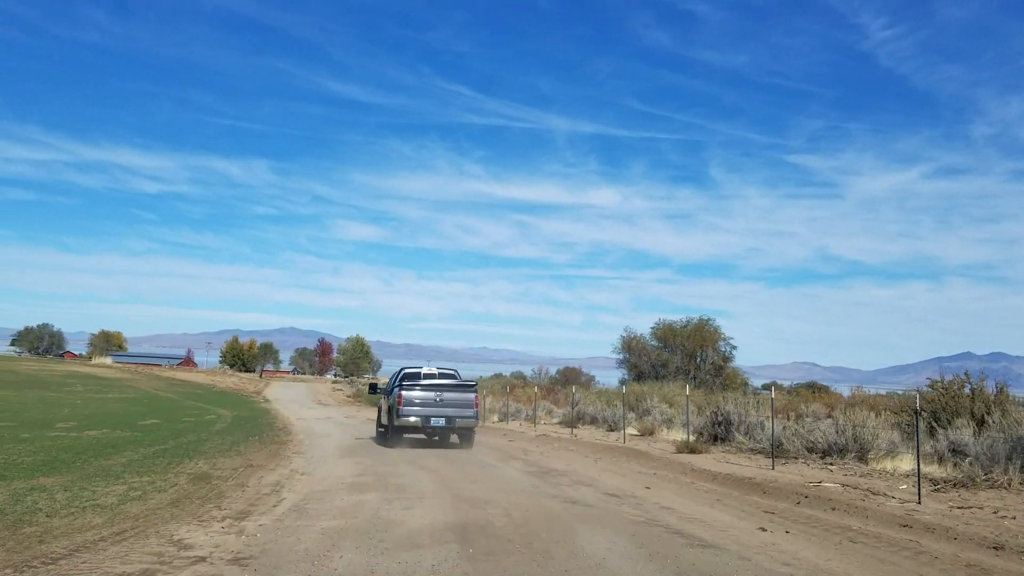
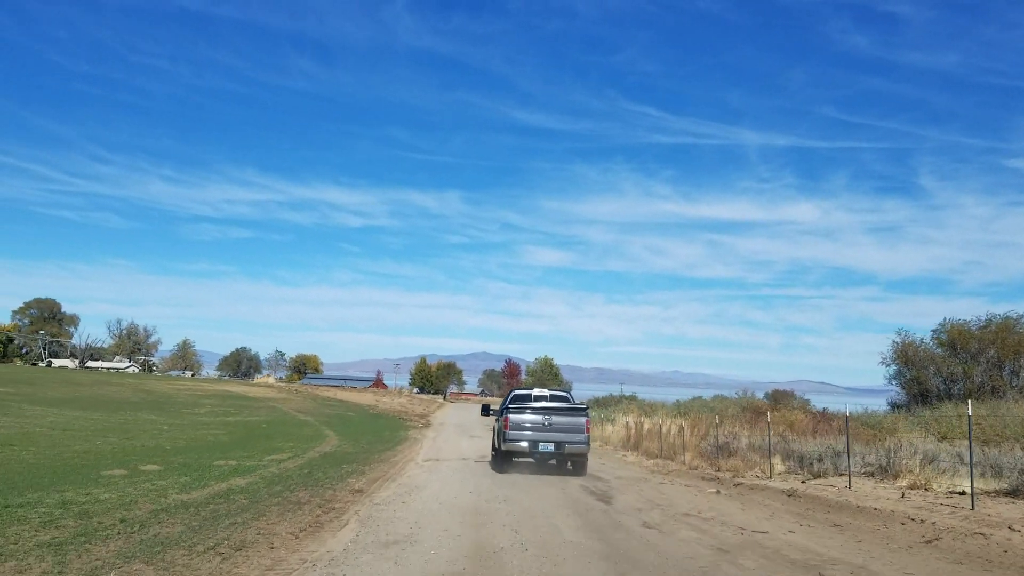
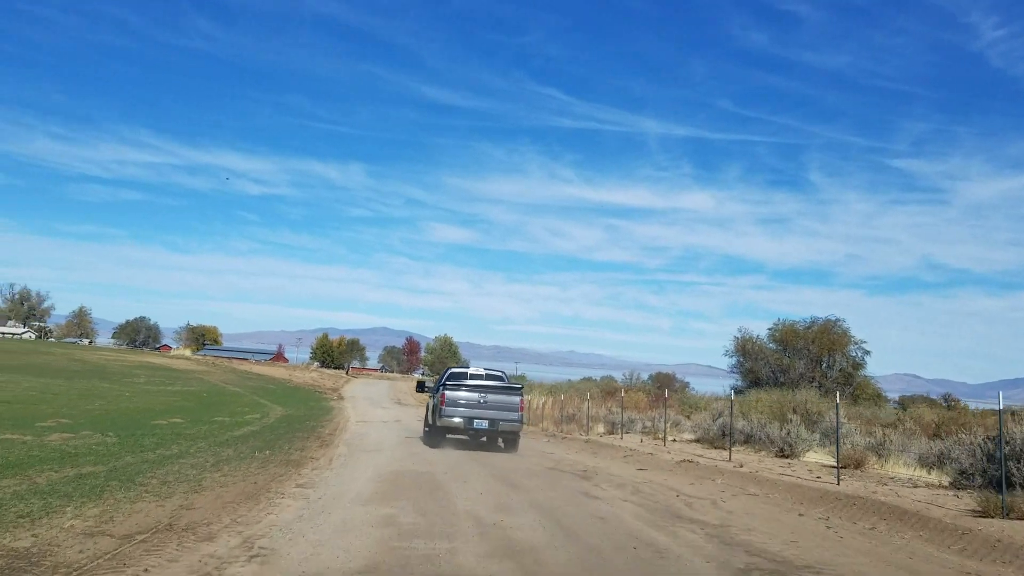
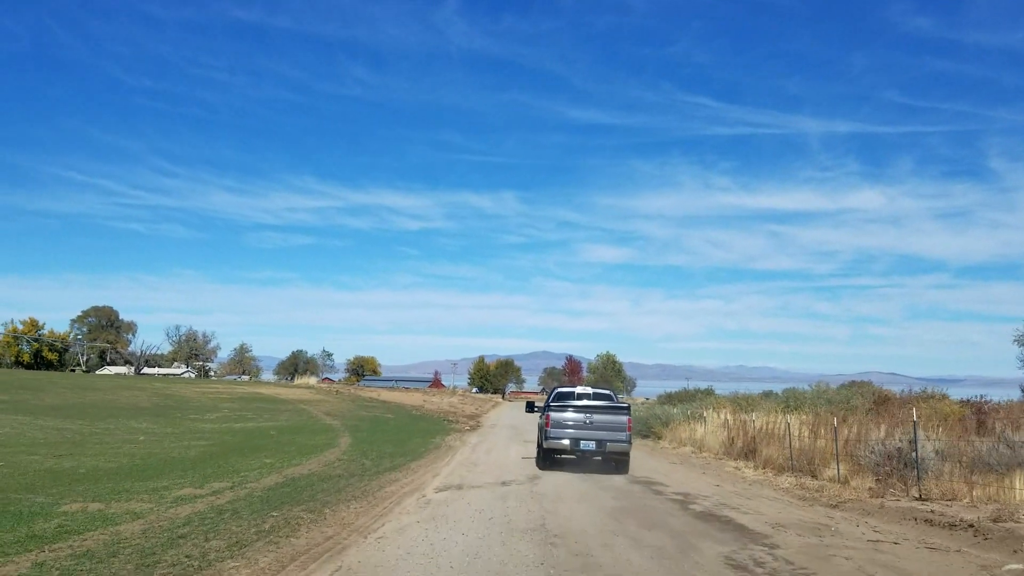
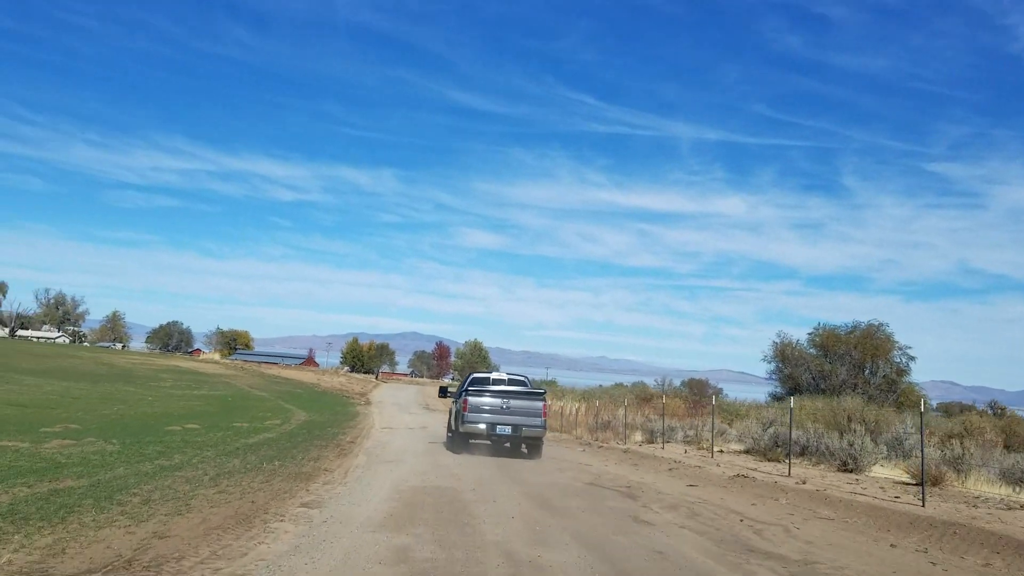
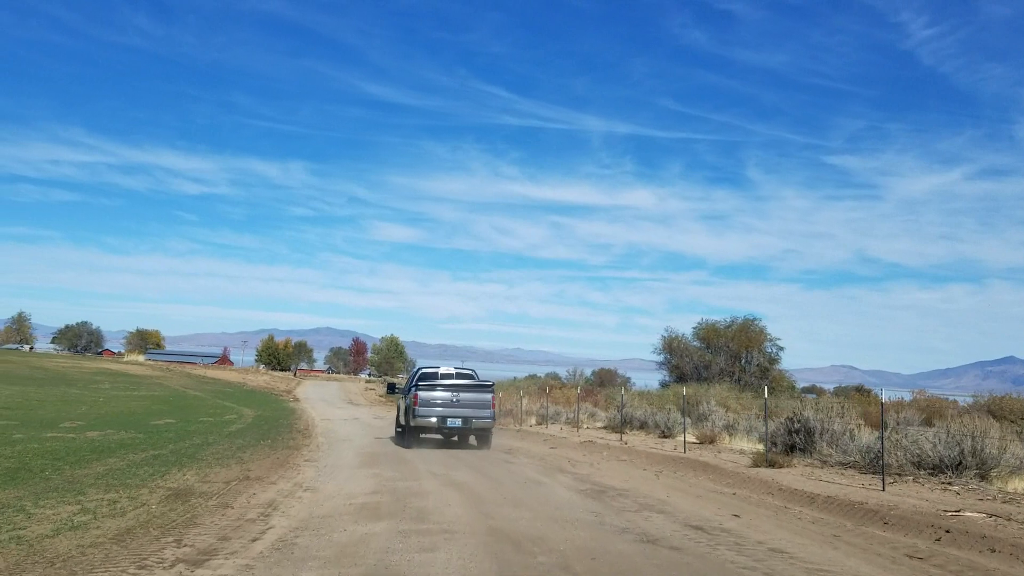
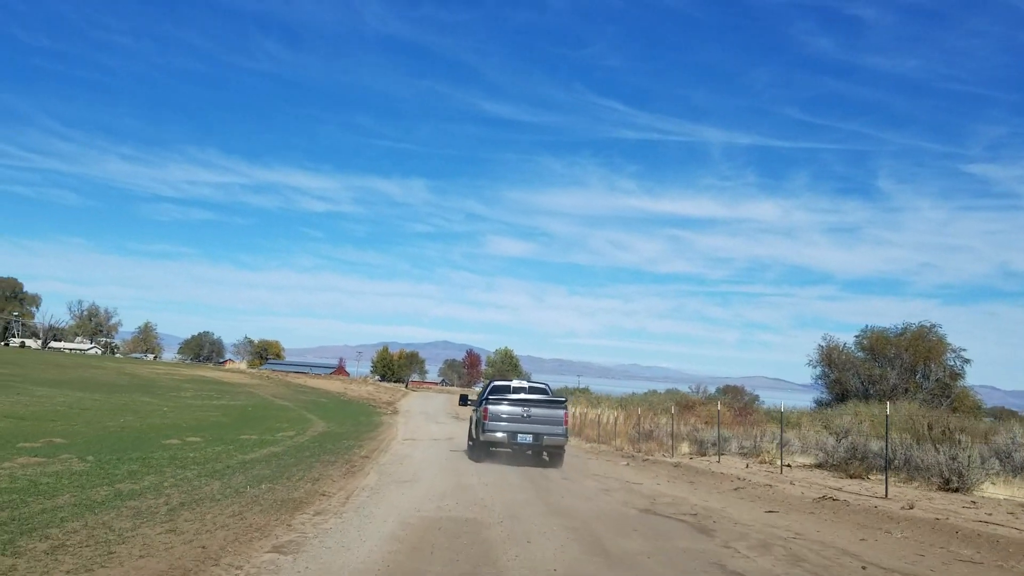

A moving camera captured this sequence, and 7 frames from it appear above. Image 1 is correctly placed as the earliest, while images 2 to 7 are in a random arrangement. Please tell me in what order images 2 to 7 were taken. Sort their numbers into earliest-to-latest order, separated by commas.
6, 3, 5, 7, 2, 4
